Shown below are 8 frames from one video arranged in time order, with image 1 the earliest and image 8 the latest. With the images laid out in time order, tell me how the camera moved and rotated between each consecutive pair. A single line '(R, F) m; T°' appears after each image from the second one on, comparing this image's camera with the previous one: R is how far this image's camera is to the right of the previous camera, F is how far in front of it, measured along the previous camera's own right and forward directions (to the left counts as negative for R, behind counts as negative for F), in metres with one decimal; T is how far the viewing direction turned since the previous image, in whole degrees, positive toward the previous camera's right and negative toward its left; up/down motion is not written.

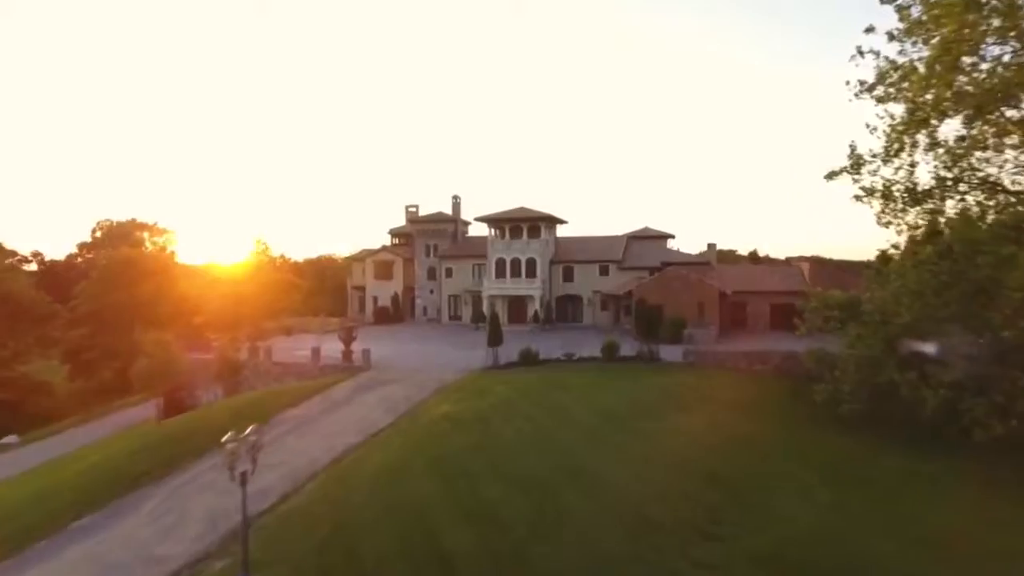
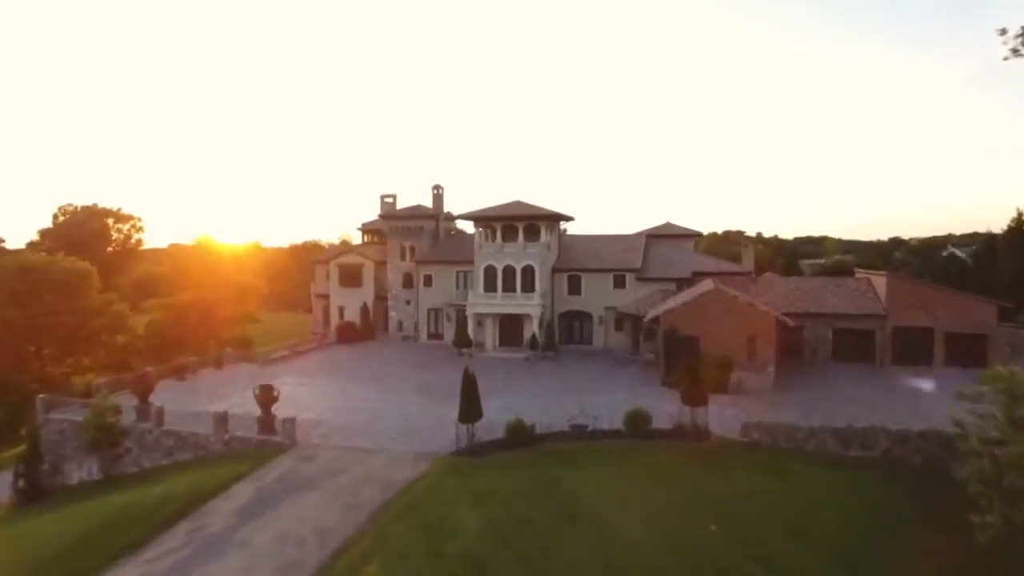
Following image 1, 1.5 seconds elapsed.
(+0.8, +12.4) m; 0°
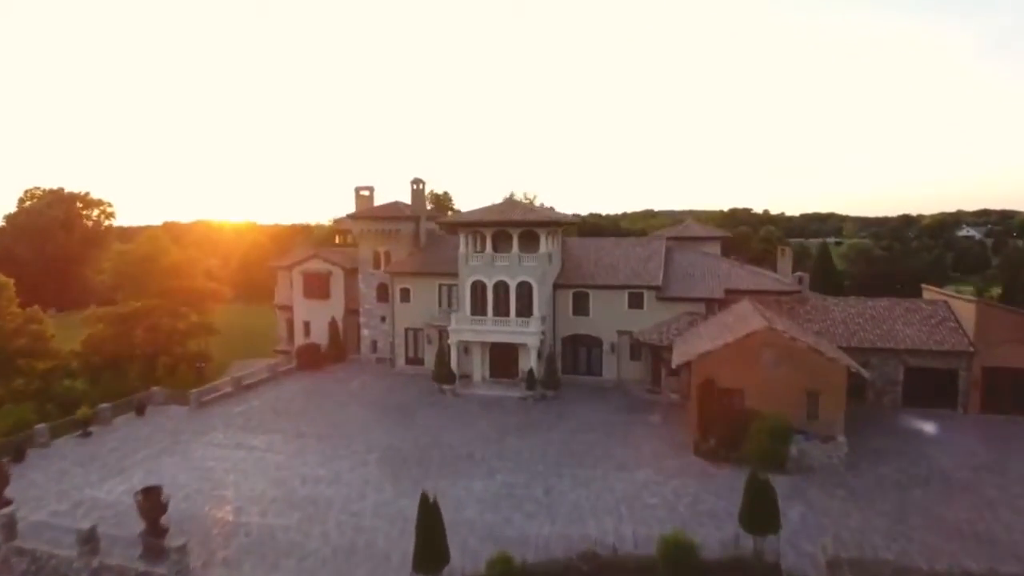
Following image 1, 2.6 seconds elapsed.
(+0.6, +9.0) m; 0°
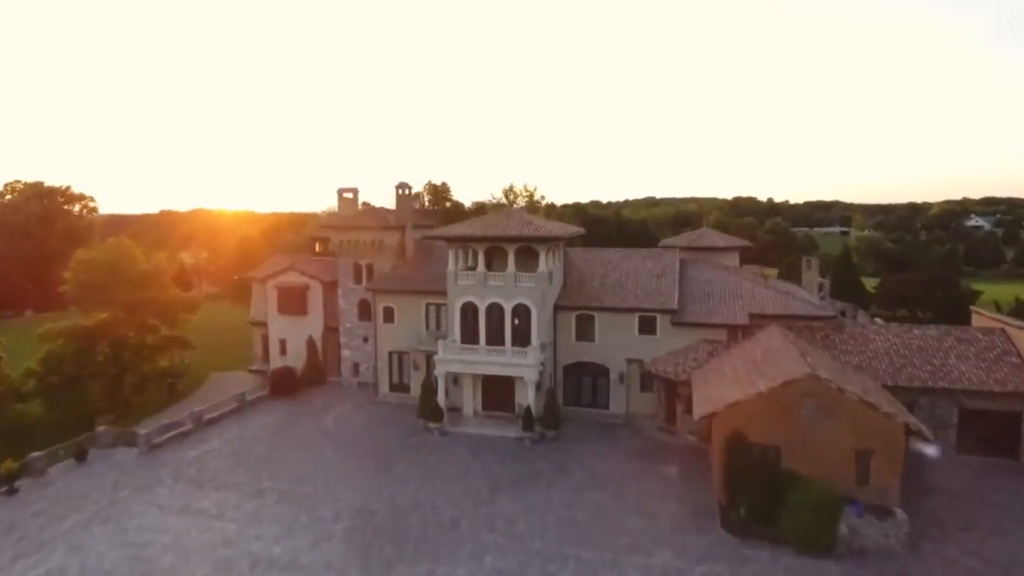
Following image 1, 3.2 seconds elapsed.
(+0.3, +4.9) m; 0°
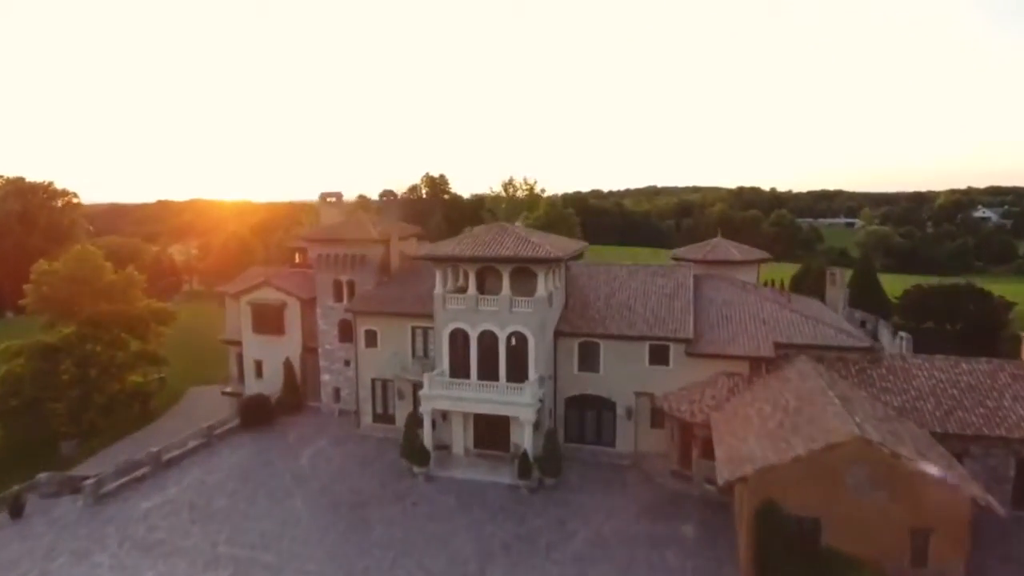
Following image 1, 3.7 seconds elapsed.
(+0.3, +4.0) m; 0°
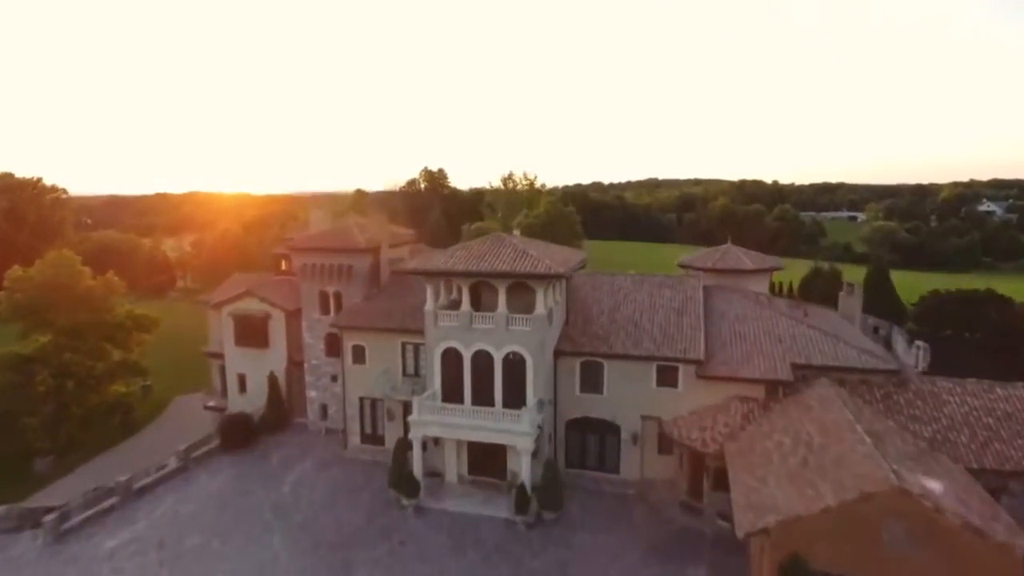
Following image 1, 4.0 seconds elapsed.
(+0.2, +2.4) m; 0°
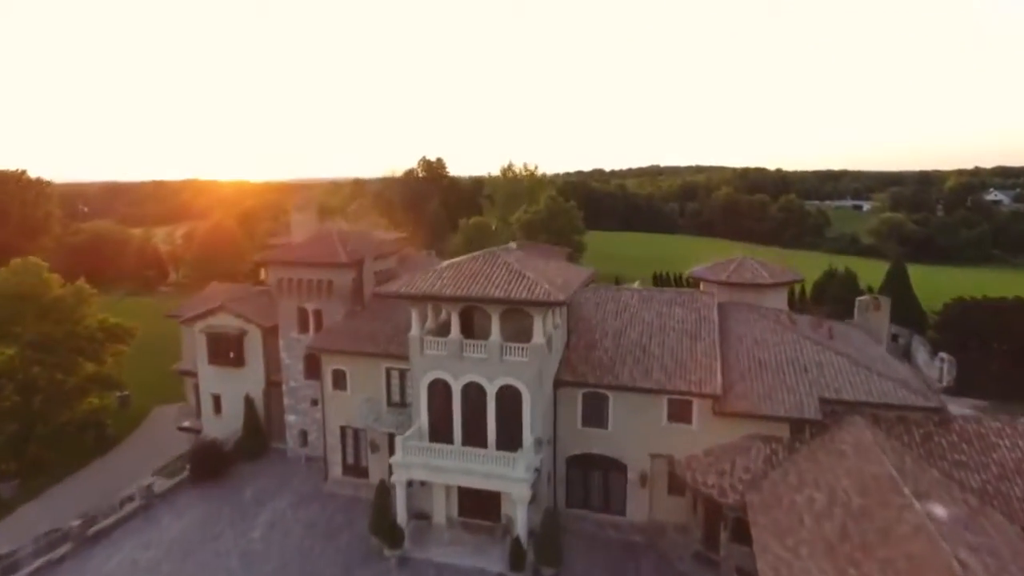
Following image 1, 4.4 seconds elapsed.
(+0.3, +3.2) m; 0°
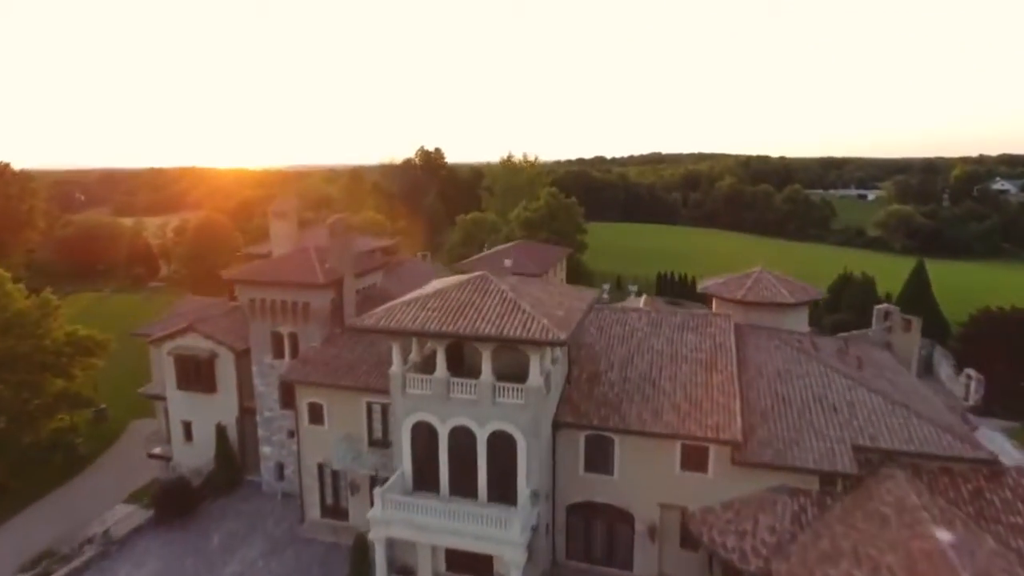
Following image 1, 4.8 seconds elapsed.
(+0.3, +3.2) m; 0°
